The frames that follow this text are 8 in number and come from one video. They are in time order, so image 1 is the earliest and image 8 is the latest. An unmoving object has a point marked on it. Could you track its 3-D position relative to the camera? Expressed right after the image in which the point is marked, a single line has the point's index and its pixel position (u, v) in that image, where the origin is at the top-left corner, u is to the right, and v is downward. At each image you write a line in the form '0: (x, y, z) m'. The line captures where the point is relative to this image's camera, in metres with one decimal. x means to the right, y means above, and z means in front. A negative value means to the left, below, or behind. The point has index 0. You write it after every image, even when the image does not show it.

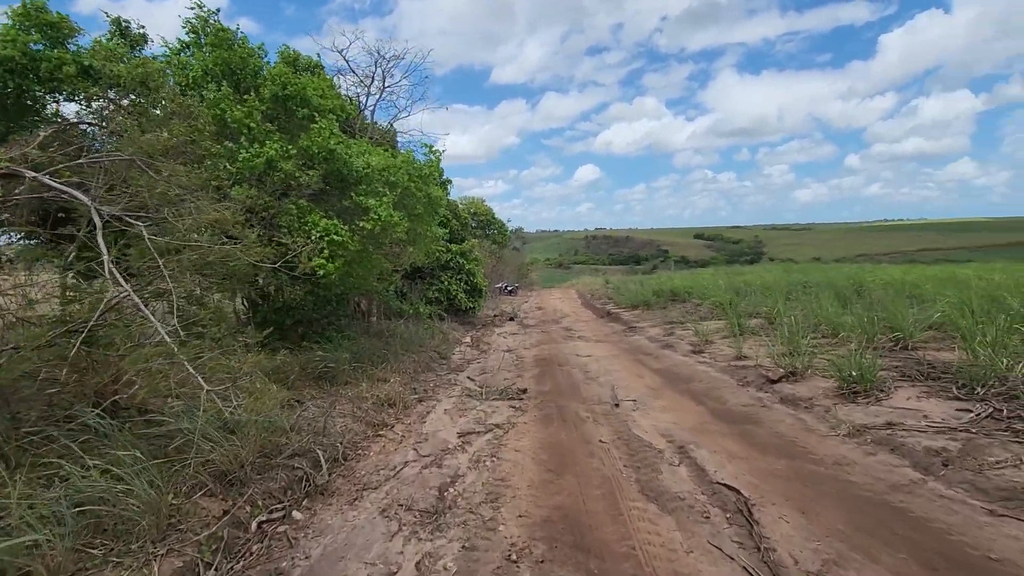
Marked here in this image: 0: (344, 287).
0: (-2.6, 0.0, +8.4) m
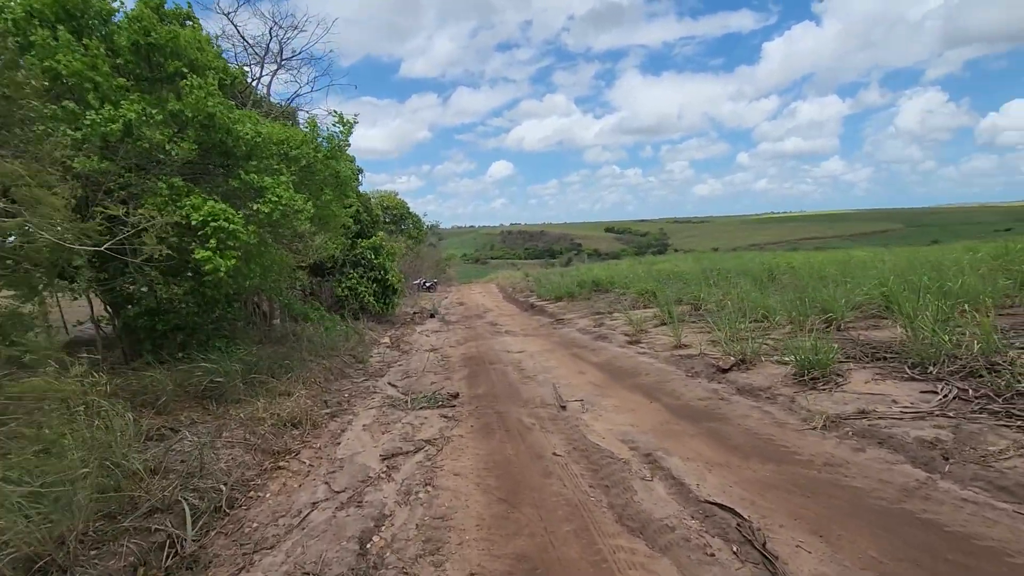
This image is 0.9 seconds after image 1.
0: (-3.7, +0.1, +7.0) m
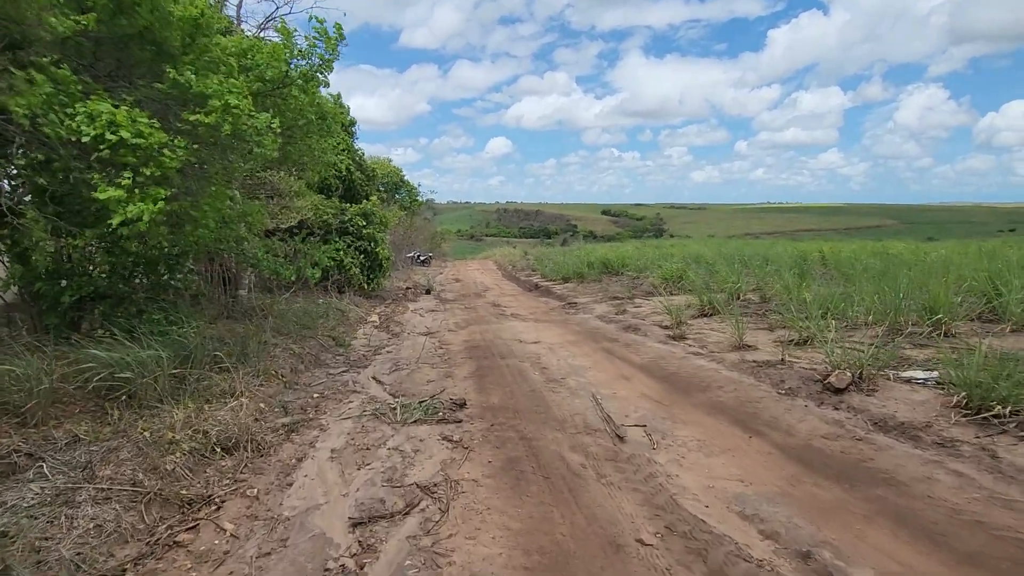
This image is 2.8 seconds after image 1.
0: (-3.4, +0.5, +5.2) m
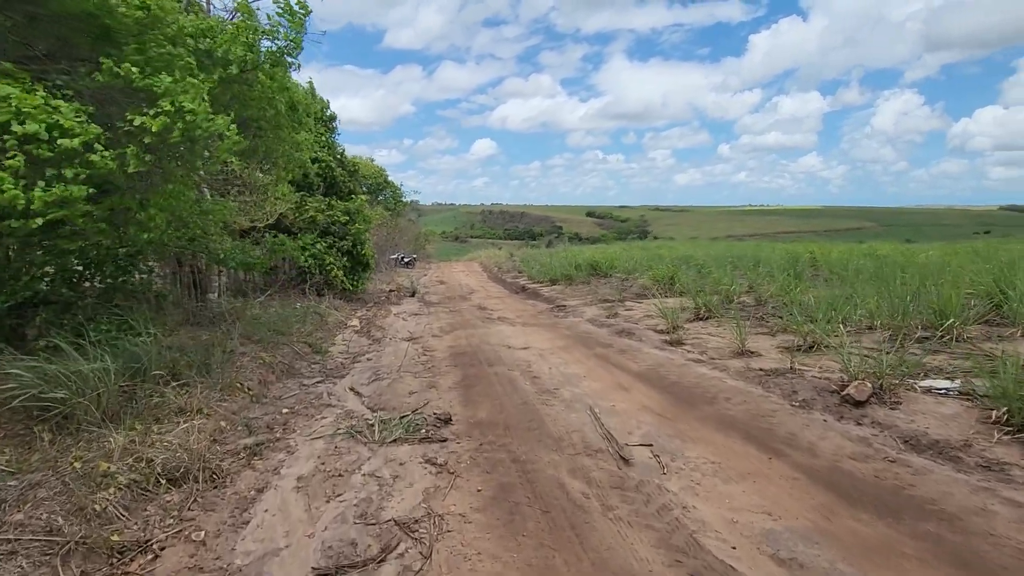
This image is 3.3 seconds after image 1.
0: (-3.5, +0.4, +4.6) m
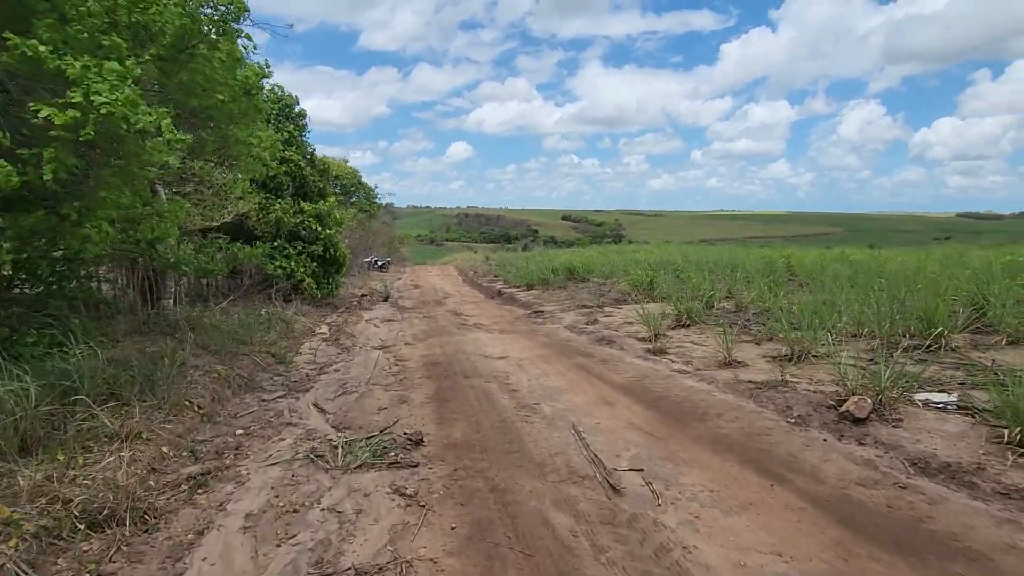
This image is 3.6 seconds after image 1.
0: (-3.6, +0.4, +4.1) m
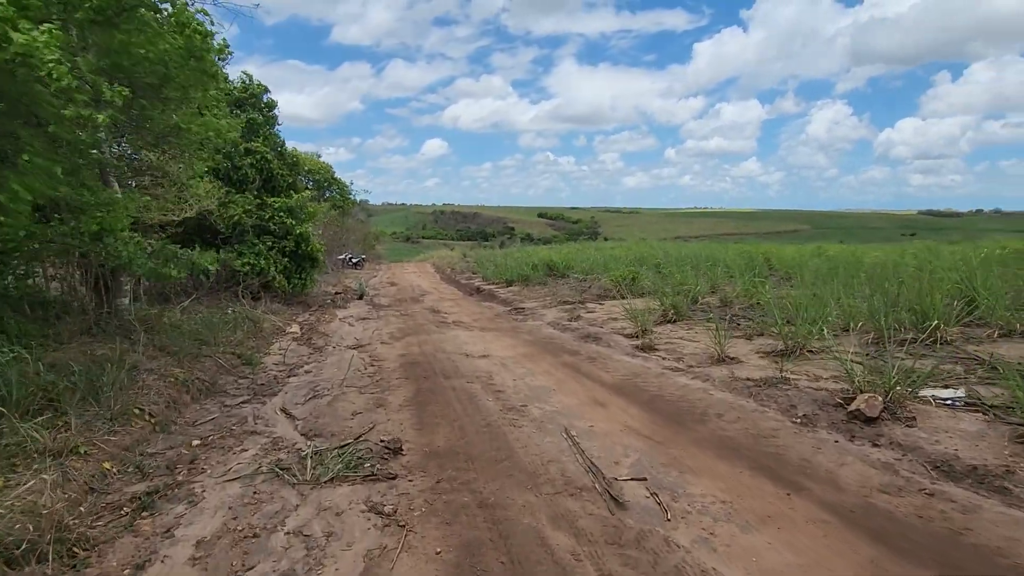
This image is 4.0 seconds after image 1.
0: (-3.7, +0.4, +3.6) m
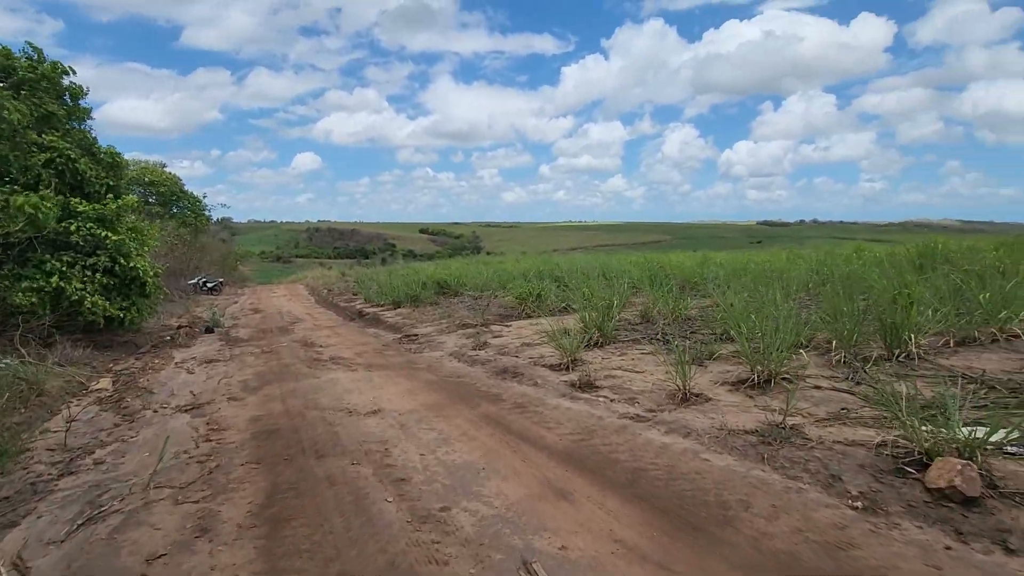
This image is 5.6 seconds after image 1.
0: (-4.0, 0.0, +1.2) m
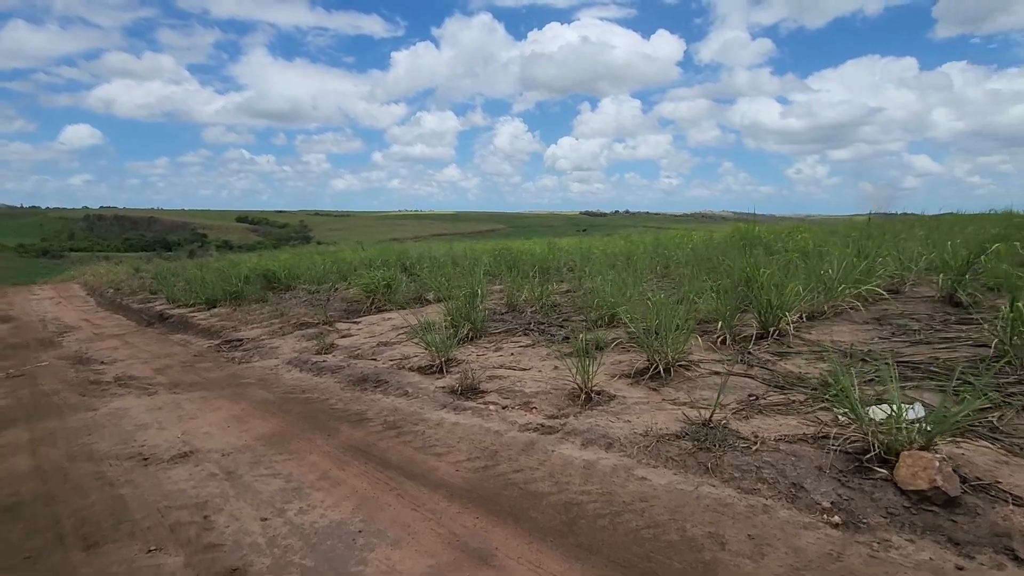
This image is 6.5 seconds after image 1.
0: (-3.6, -0.1, -0.9) m
